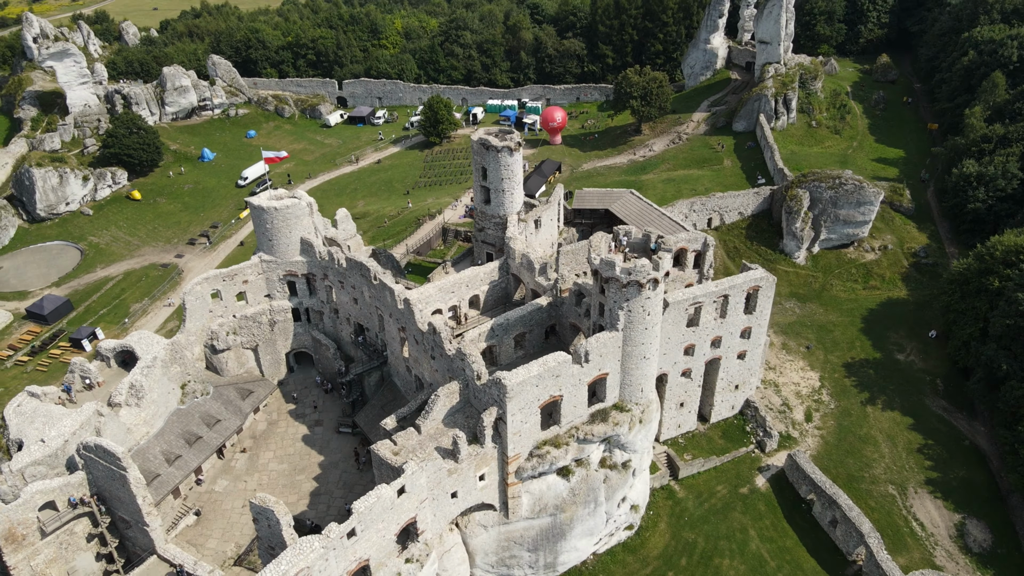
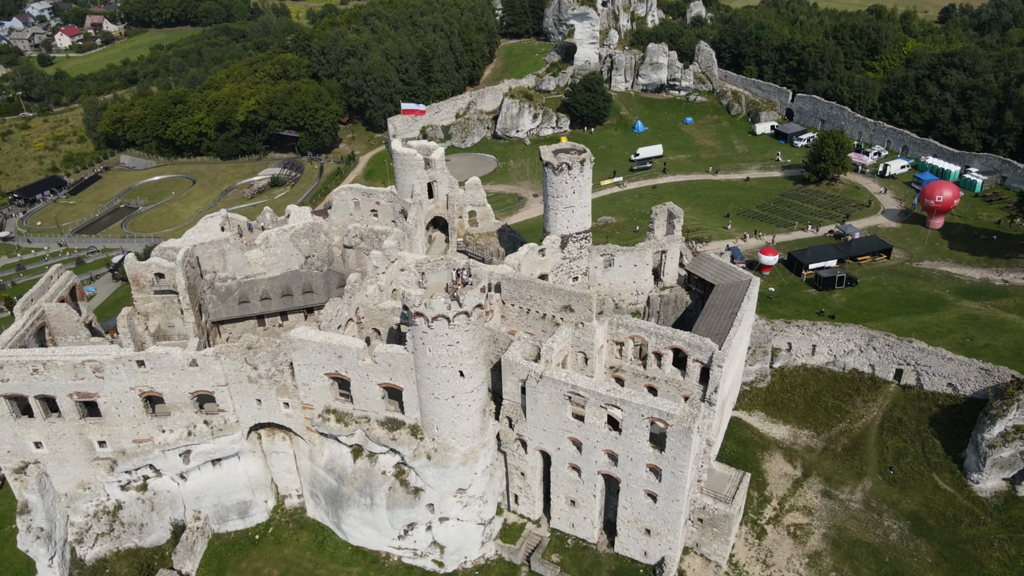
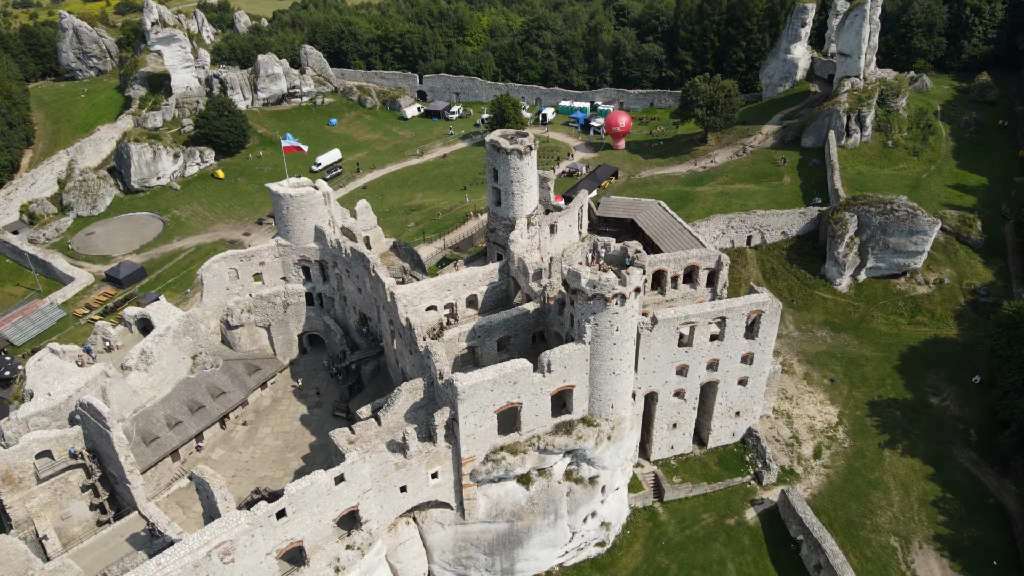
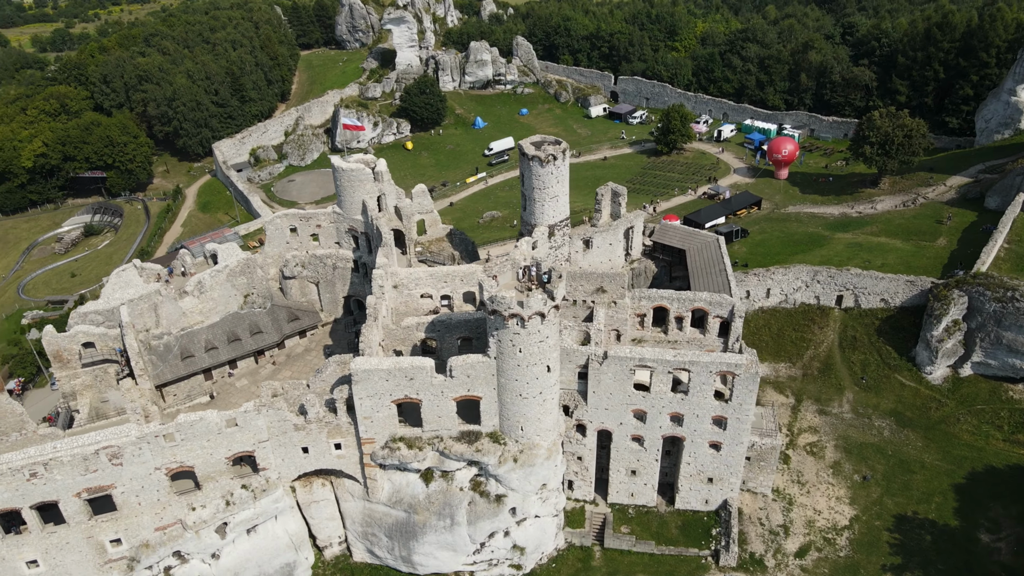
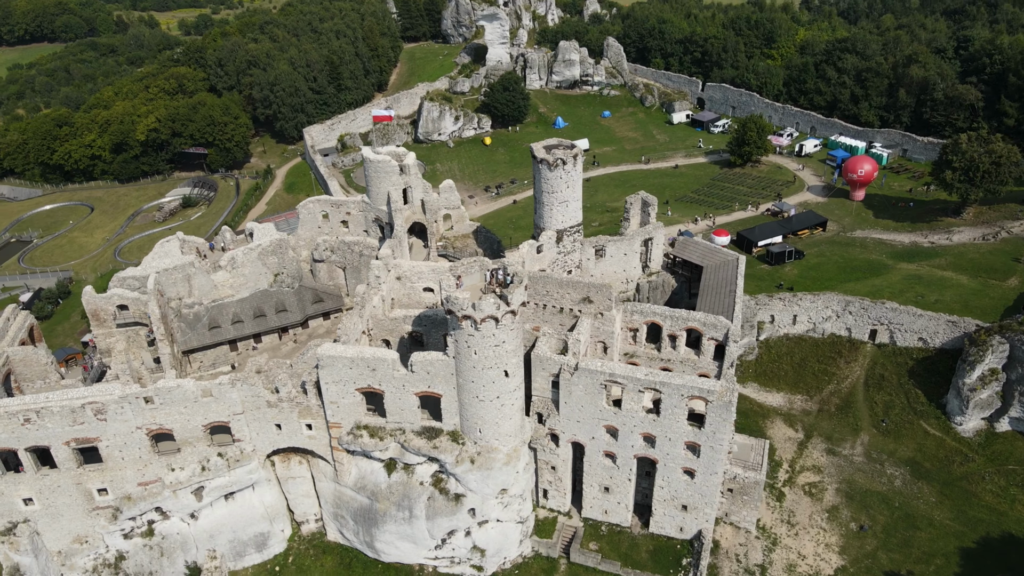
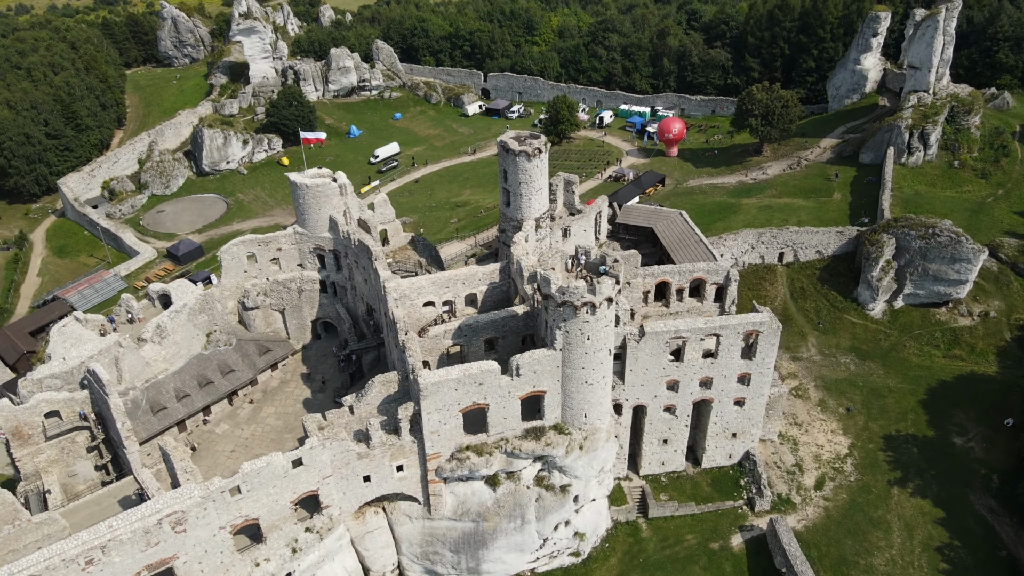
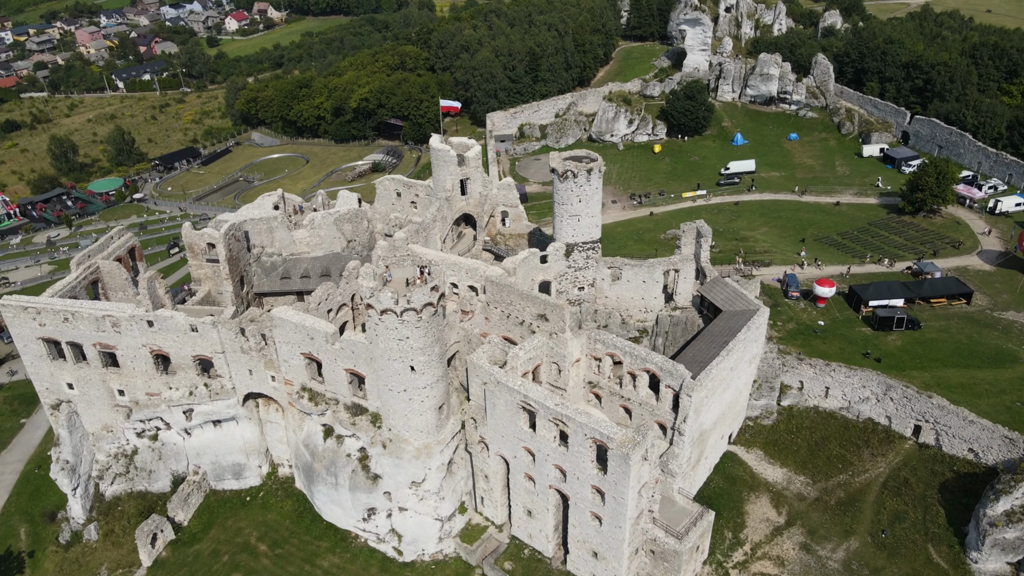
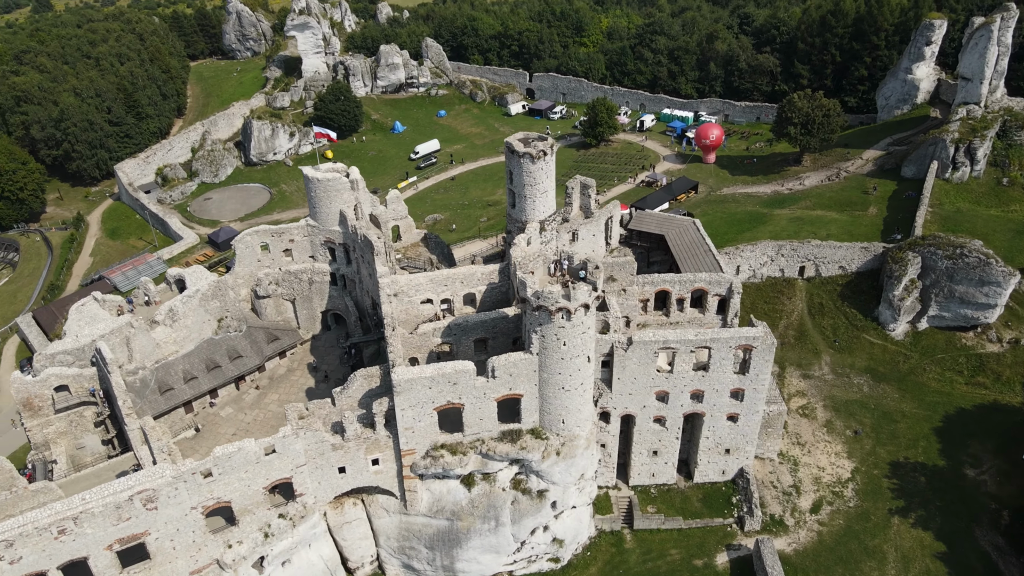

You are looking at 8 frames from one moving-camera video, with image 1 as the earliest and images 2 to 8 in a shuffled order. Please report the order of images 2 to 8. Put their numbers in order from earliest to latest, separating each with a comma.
3, 6, 8, 4, 5, 2, 7
